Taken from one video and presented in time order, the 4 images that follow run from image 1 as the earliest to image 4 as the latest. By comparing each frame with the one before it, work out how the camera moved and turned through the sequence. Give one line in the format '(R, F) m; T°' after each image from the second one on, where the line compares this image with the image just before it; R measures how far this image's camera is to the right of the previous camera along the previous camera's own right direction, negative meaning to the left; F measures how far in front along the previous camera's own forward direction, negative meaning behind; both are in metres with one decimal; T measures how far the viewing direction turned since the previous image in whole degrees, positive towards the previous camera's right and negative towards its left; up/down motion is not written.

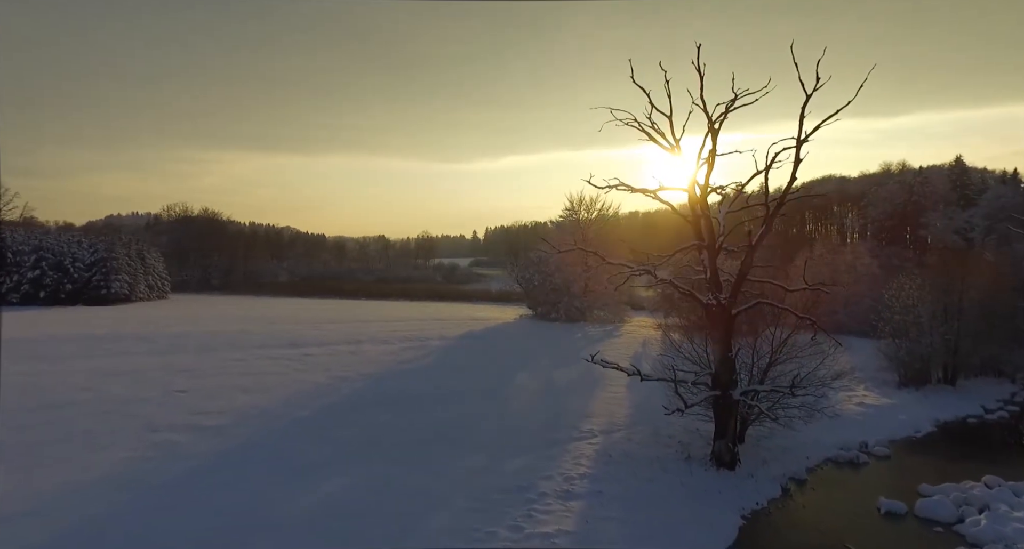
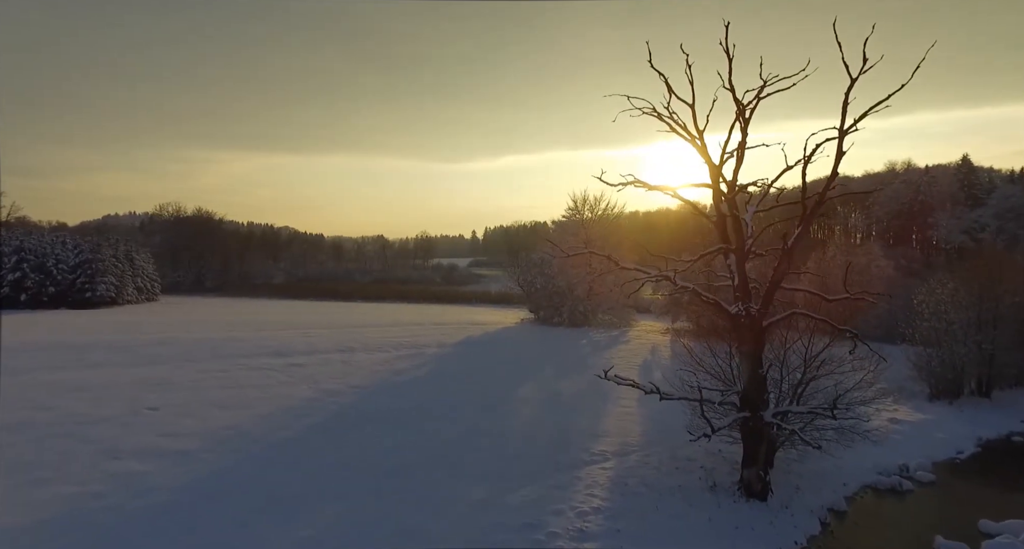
(-0.1, +1.3) m; 0°
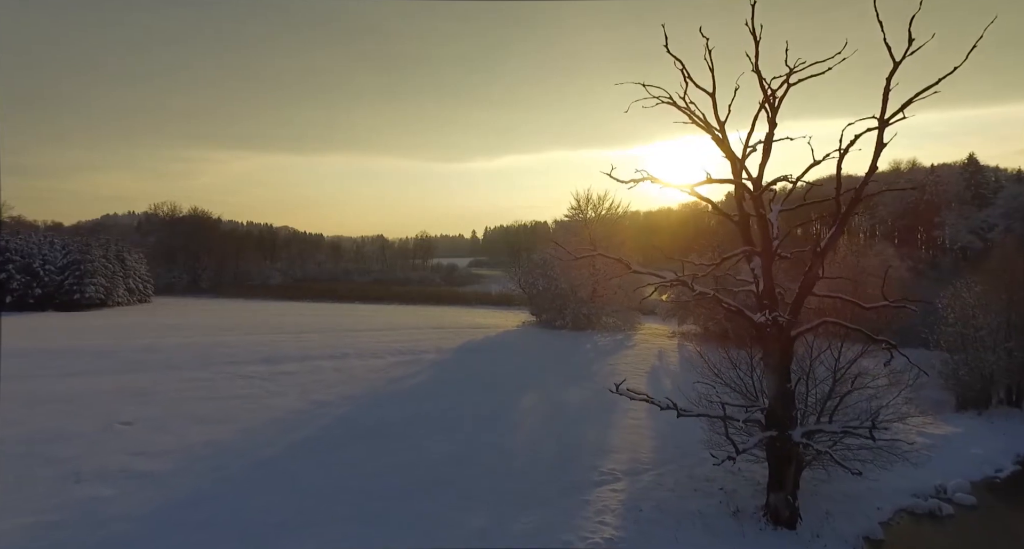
(-0.1, +0.9) m; 0°
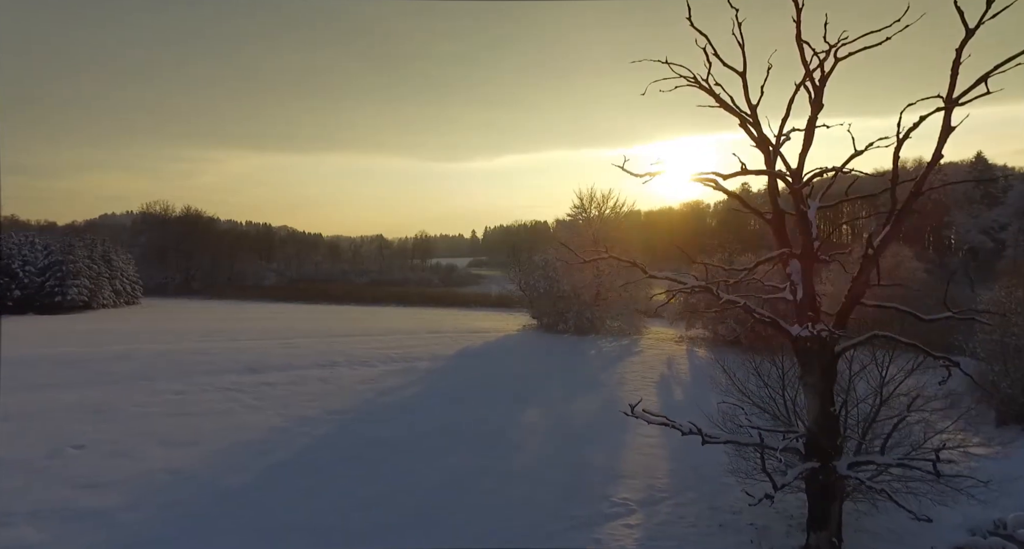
(0.0, +1.3) m; 0°
